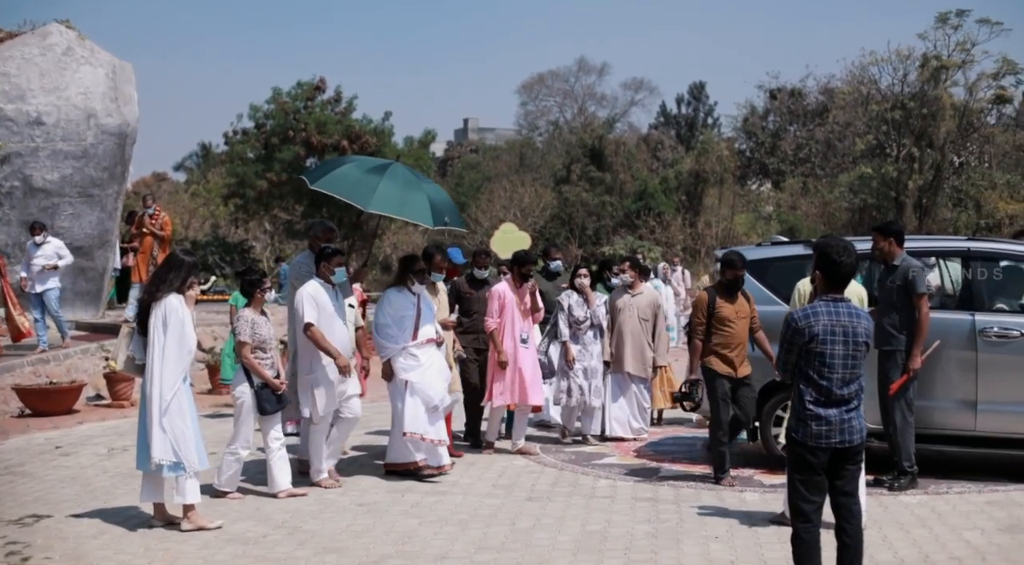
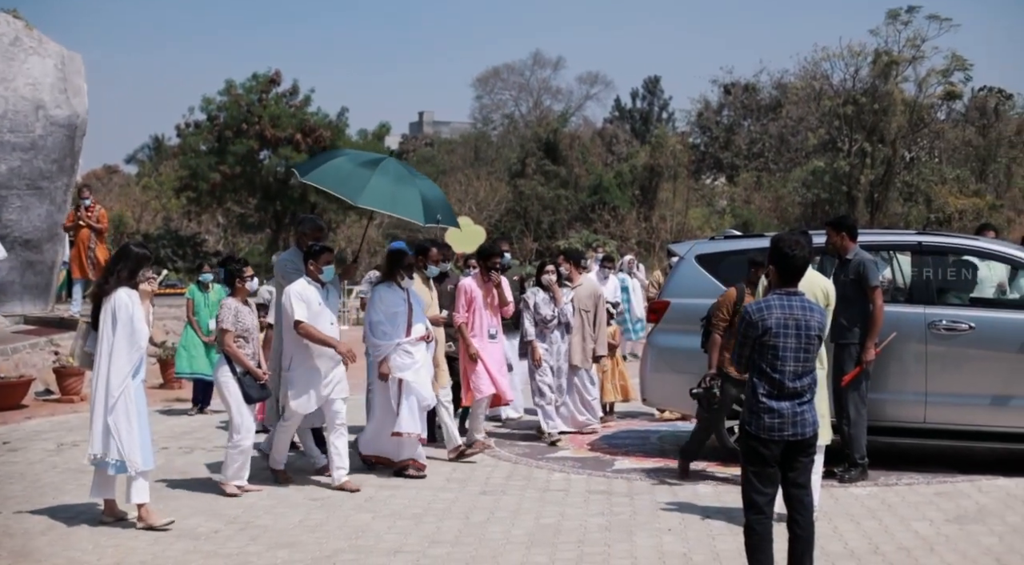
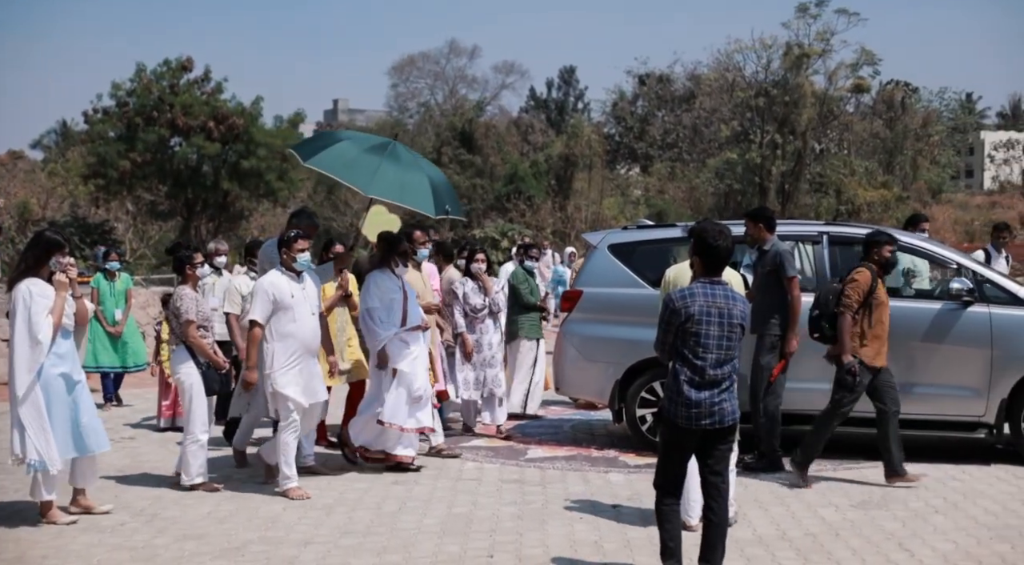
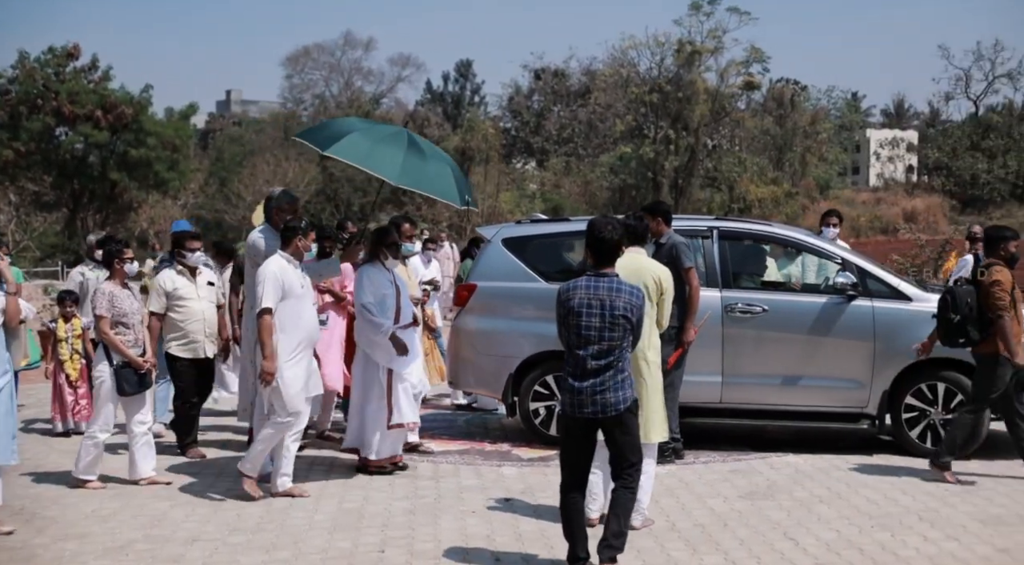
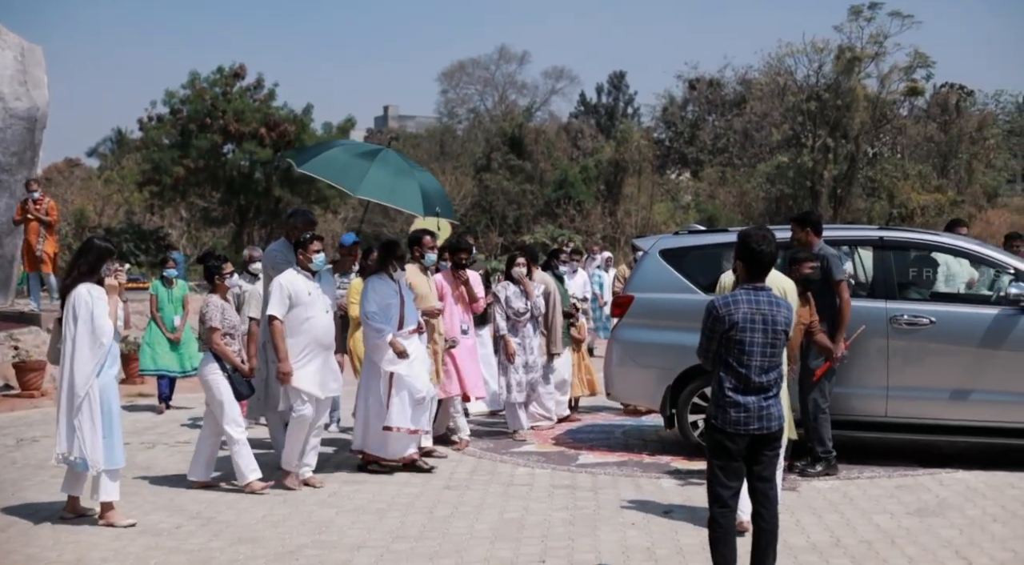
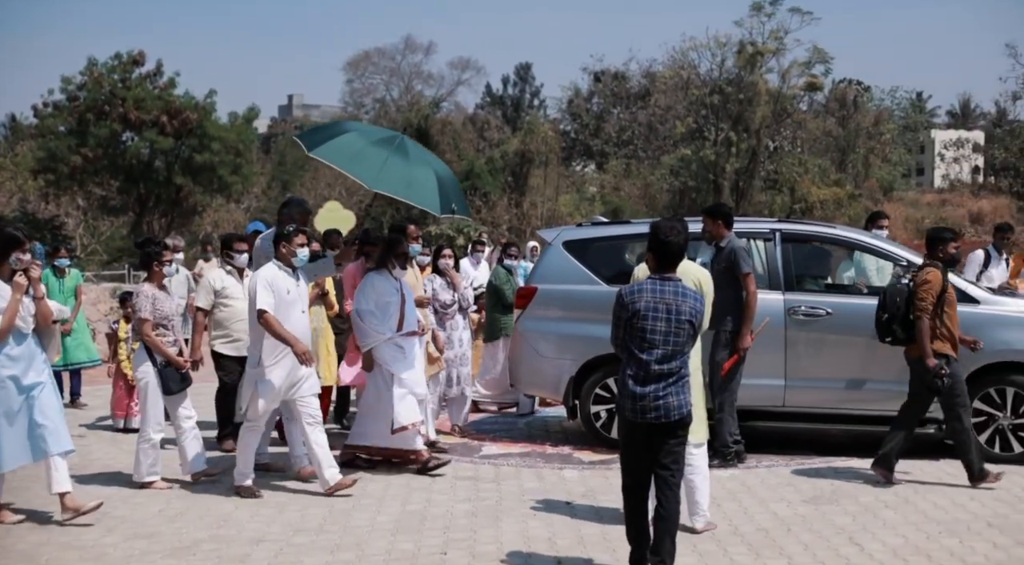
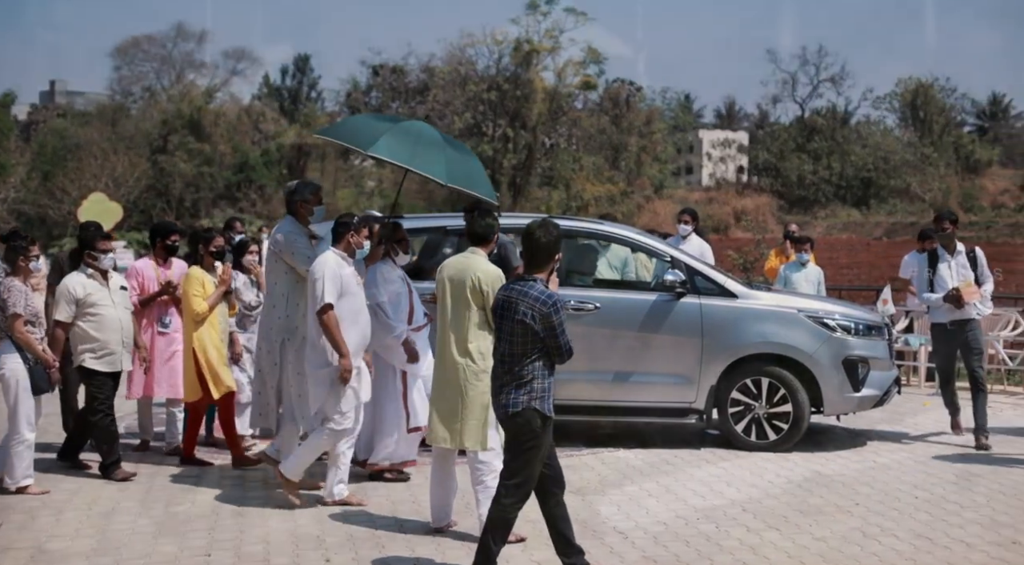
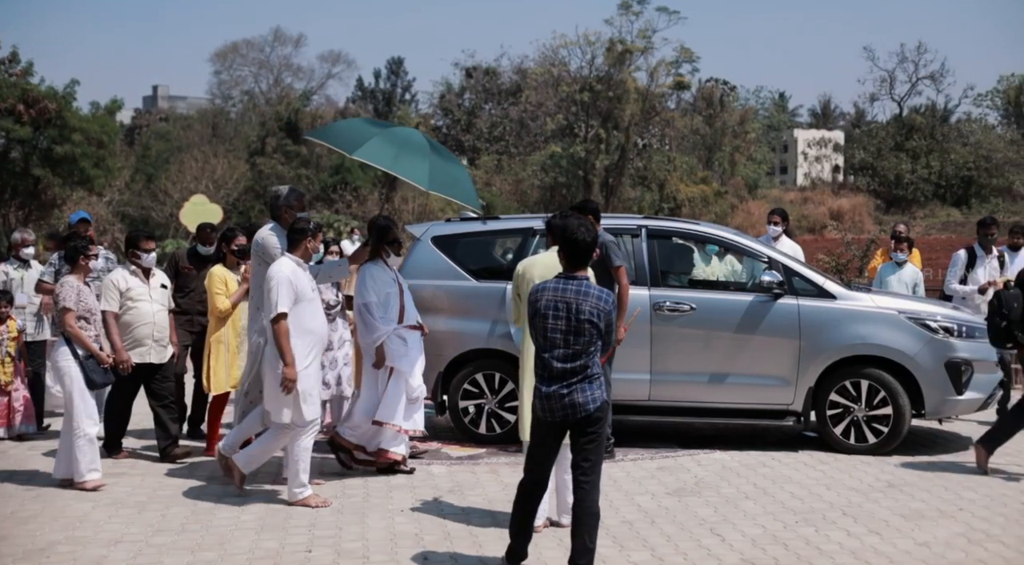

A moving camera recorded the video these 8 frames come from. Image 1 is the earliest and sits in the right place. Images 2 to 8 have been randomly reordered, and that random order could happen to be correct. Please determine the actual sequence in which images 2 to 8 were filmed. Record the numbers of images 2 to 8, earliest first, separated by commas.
2, 5, 3, 6, 4, 8, 7
